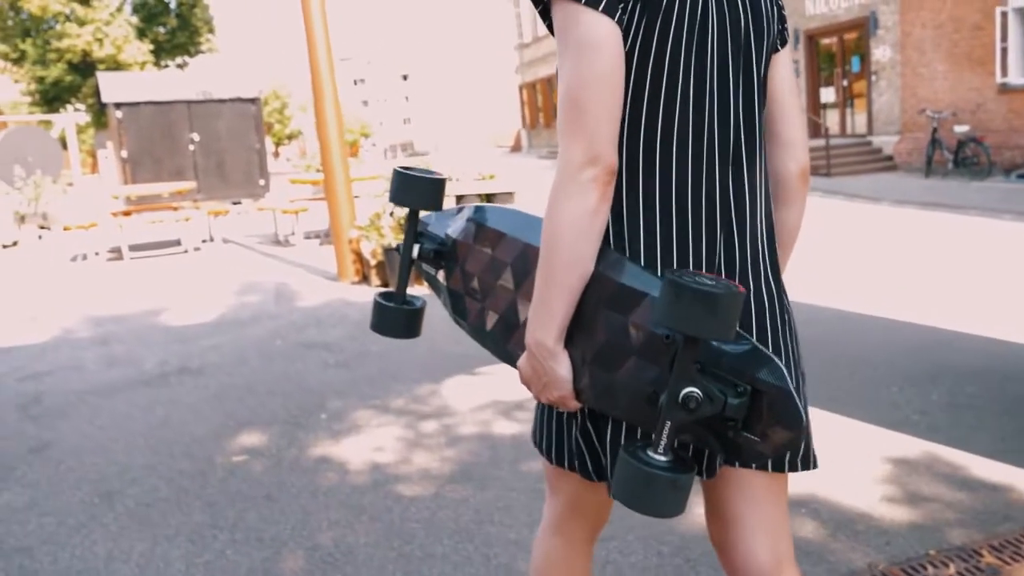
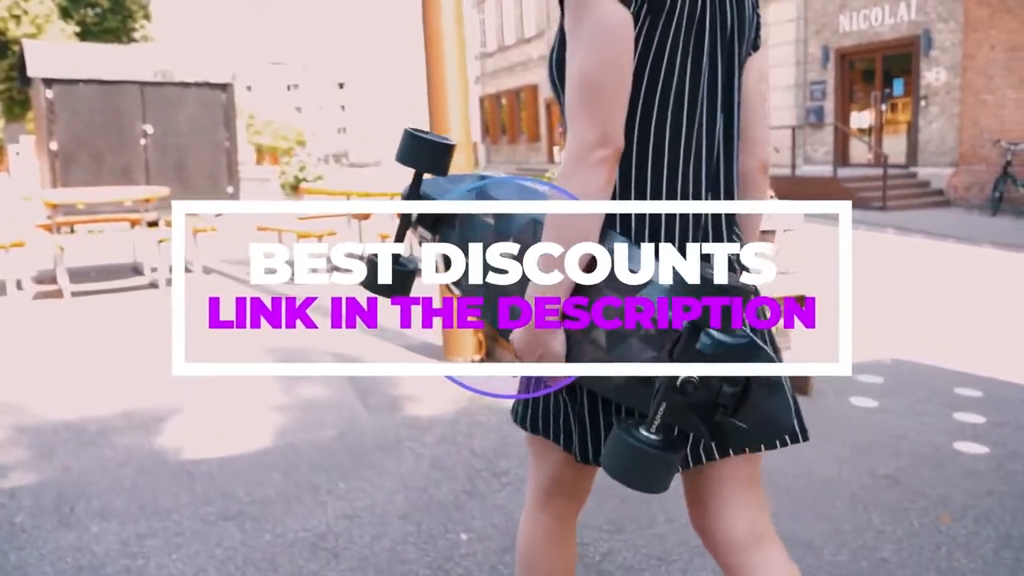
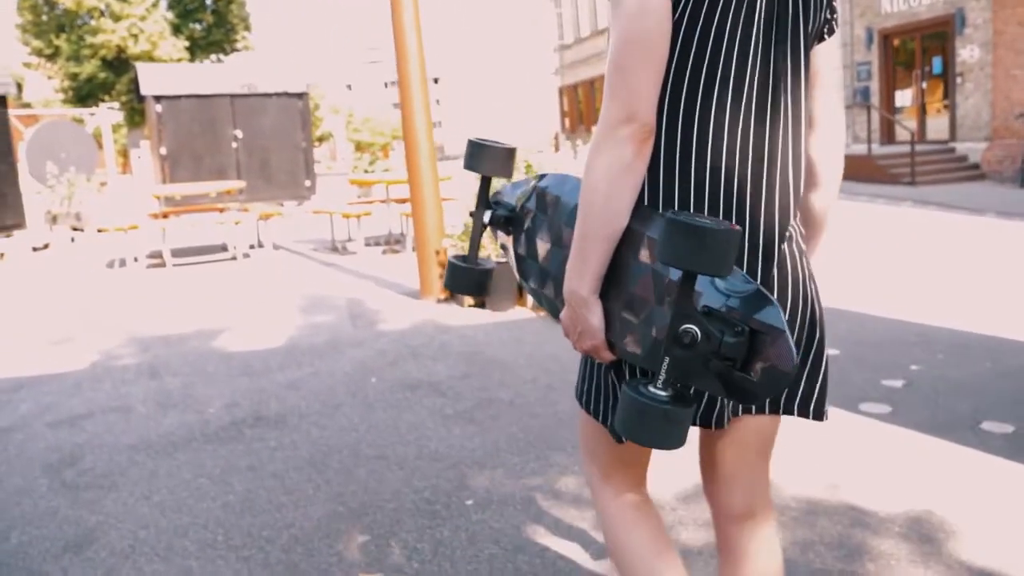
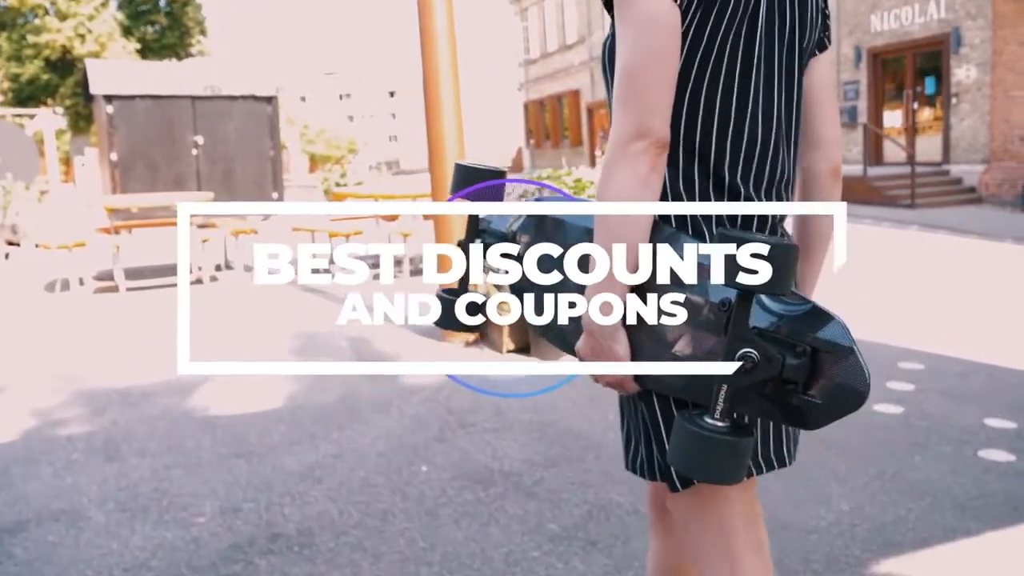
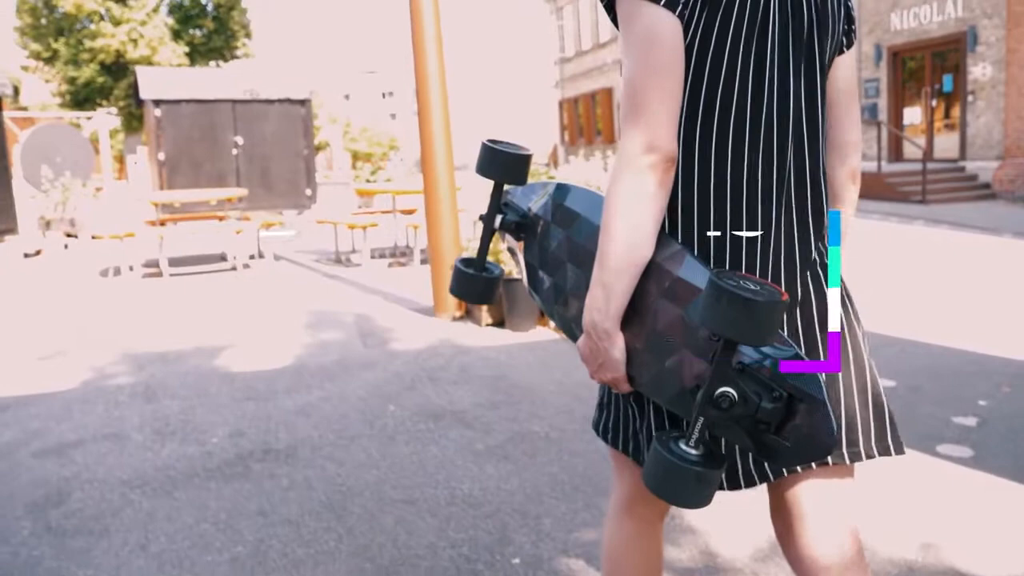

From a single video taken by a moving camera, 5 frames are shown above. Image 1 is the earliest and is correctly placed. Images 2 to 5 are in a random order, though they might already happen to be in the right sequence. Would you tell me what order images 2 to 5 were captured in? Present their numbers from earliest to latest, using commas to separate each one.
3, 5, 4, 2
